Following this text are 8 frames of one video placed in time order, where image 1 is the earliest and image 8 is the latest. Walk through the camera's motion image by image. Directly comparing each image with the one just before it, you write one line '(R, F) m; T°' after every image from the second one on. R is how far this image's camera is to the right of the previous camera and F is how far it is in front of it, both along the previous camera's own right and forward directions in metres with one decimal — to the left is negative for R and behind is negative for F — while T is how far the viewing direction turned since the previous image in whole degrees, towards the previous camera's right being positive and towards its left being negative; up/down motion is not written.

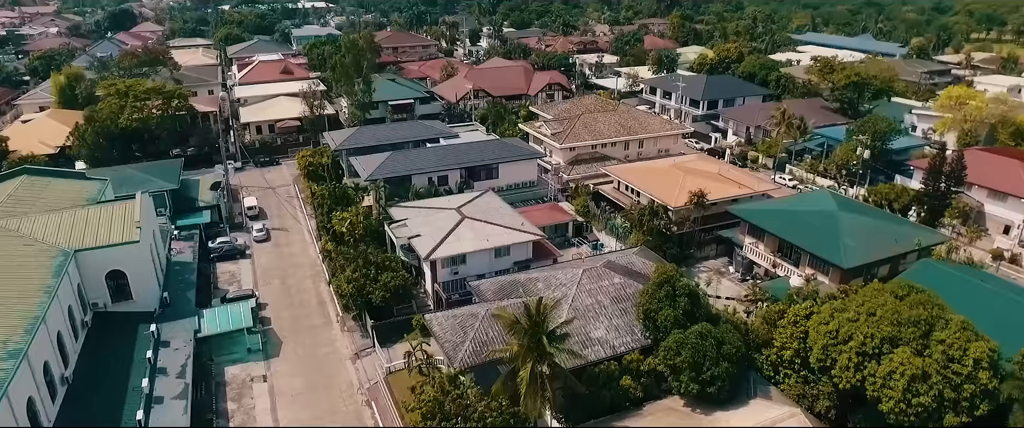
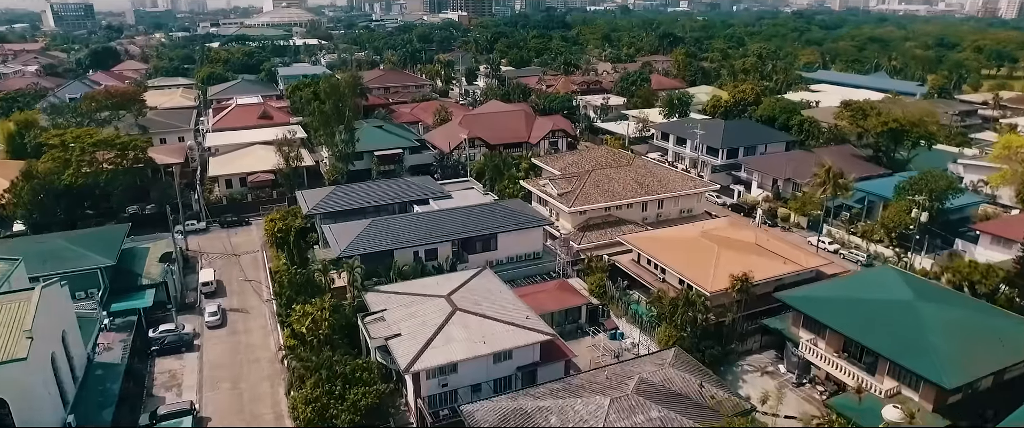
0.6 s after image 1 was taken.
(-0.1, +4.3) m; 0°
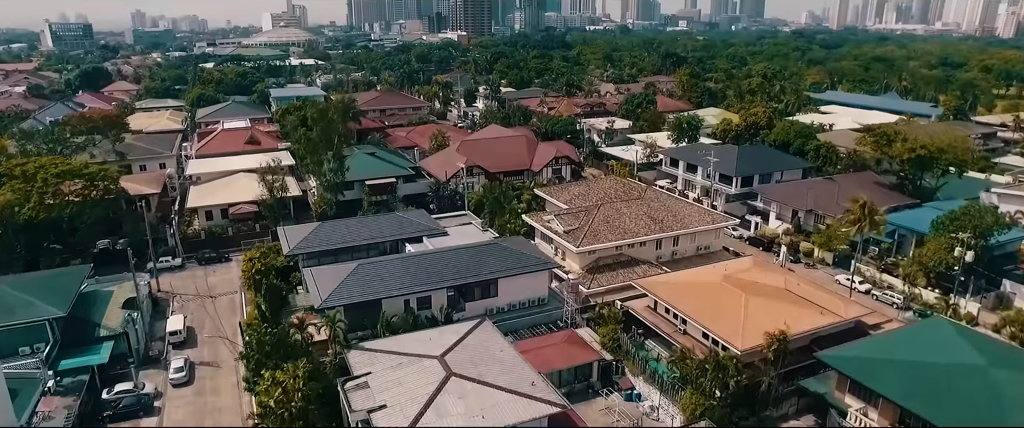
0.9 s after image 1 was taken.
(-0.1, +2.4) m; 0°
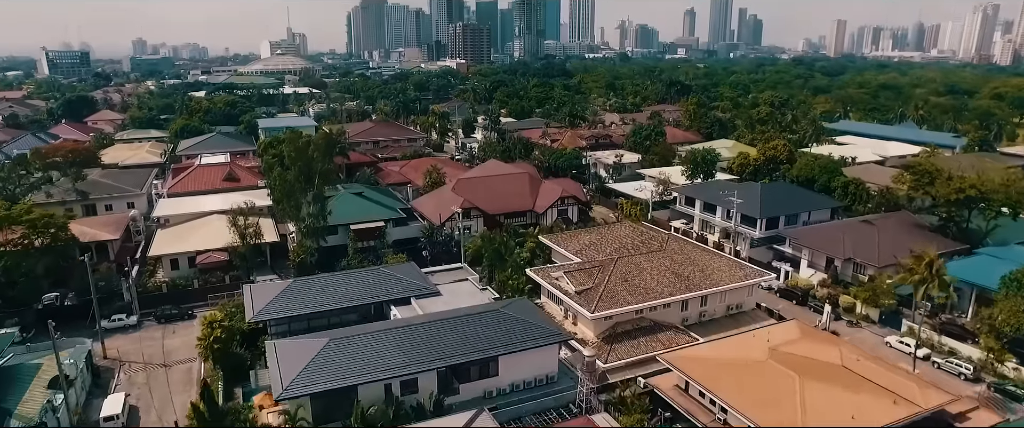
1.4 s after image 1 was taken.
(-0.1, +3.5) m; 0°
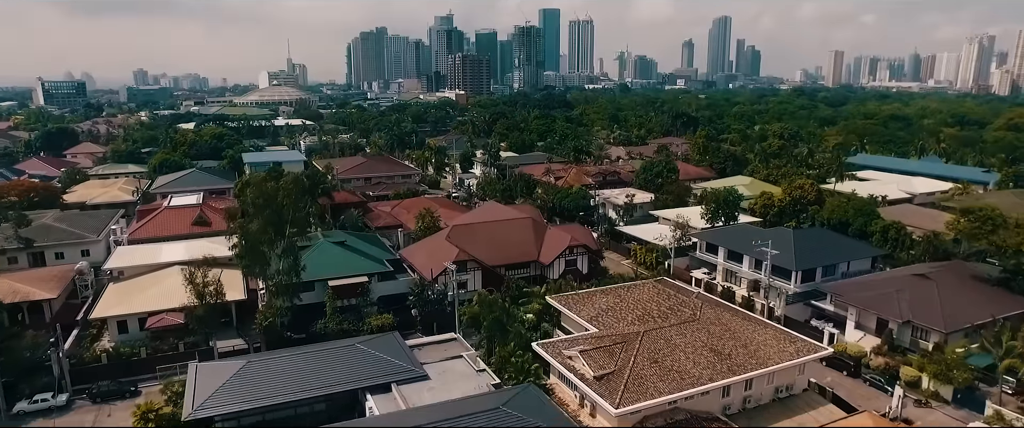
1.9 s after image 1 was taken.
(-0.1, +3.9) m; 0°
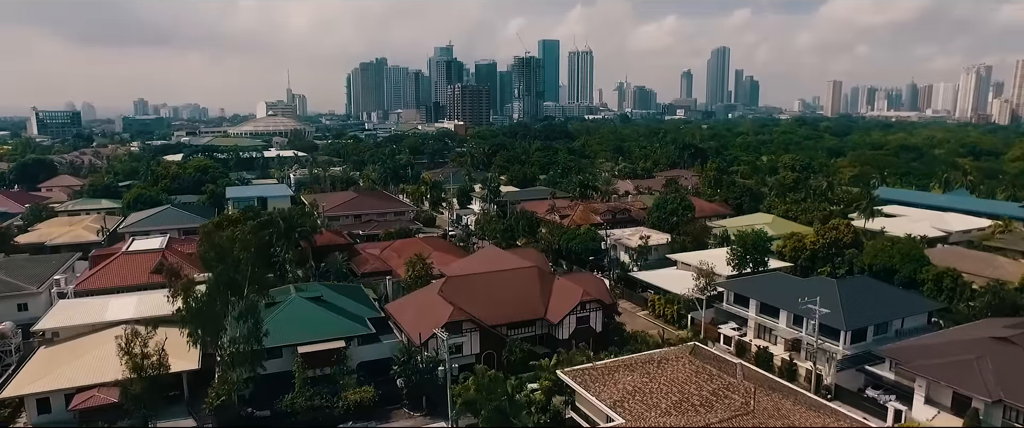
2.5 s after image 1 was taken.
(-0.1, +4.0) m; 0°
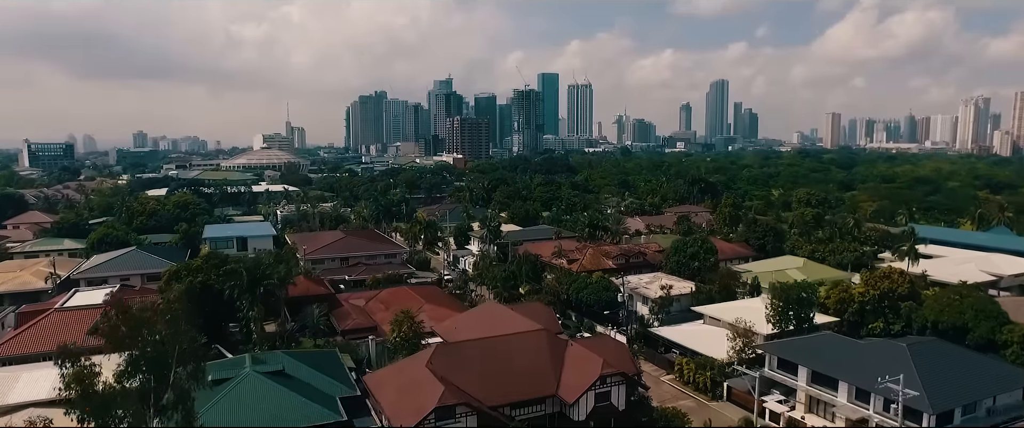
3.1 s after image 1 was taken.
(-0.2, +4.6) m; 0°
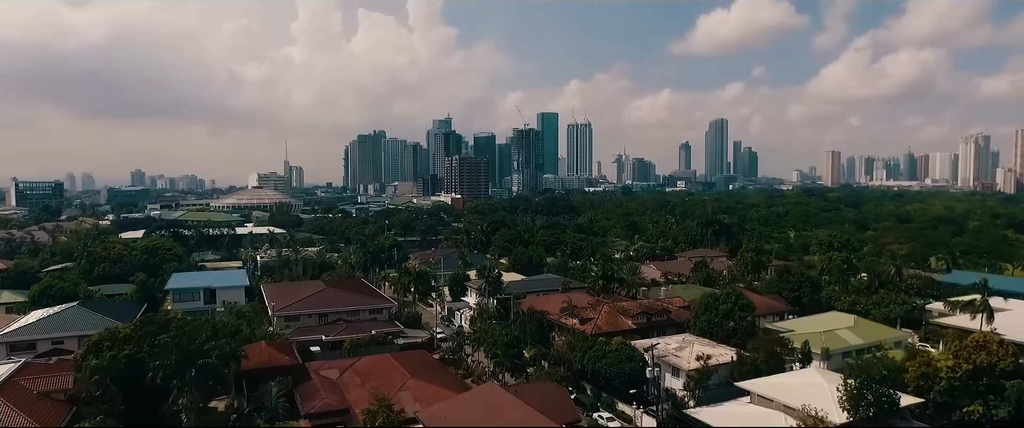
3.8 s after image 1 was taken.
(-0.2, +5.7) m; 0°
